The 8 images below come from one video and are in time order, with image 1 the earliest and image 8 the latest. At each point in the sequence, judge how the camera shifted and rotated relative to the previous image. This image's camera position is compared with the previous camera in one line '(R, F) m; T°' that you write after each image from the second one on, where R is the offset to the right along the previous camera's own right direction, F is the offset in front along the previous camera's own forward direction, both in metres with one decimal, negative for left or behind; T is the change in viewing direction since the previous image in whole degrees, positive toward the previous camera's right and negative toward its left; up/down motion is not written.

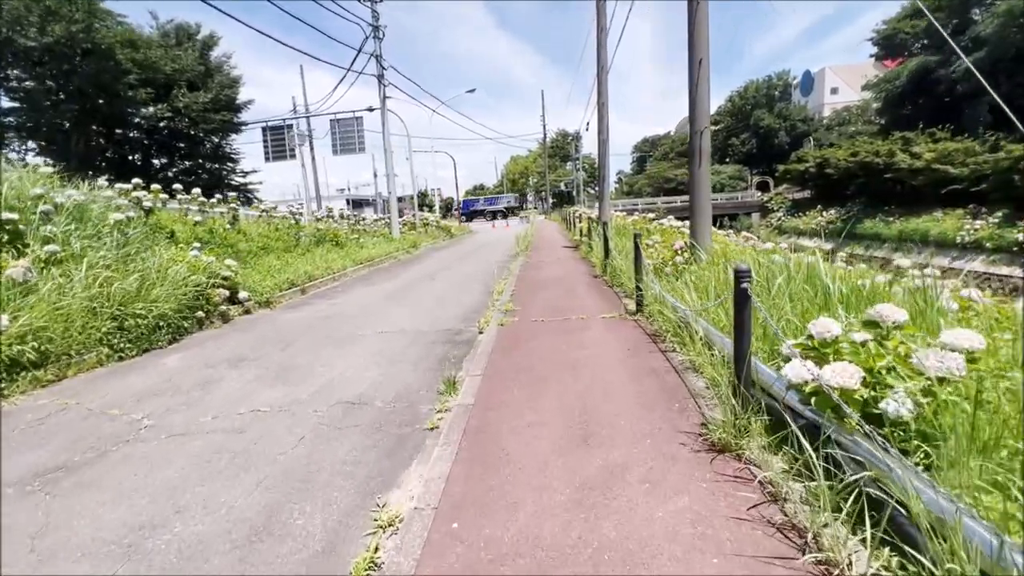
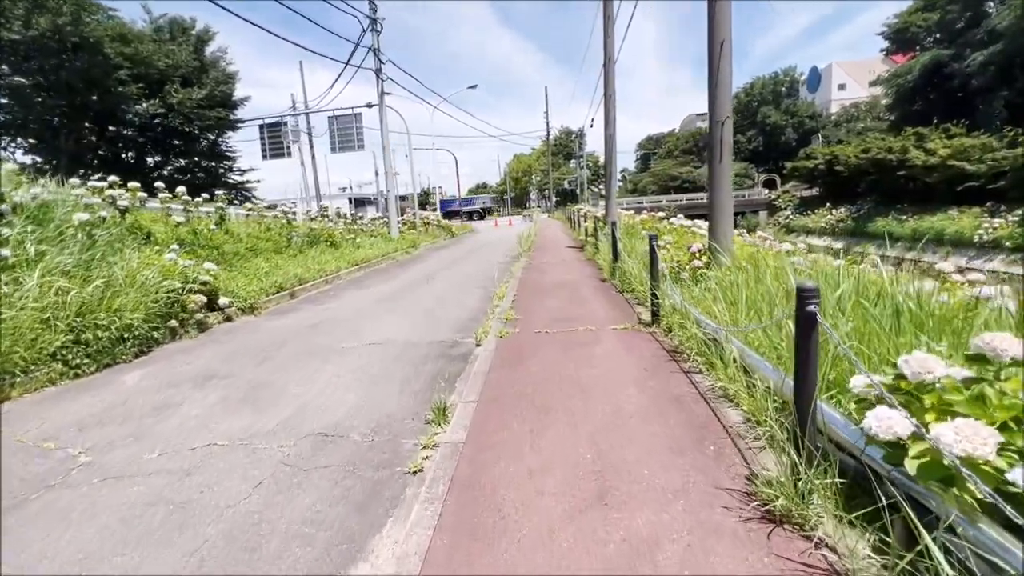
(0.0, +0.6) m; 0°
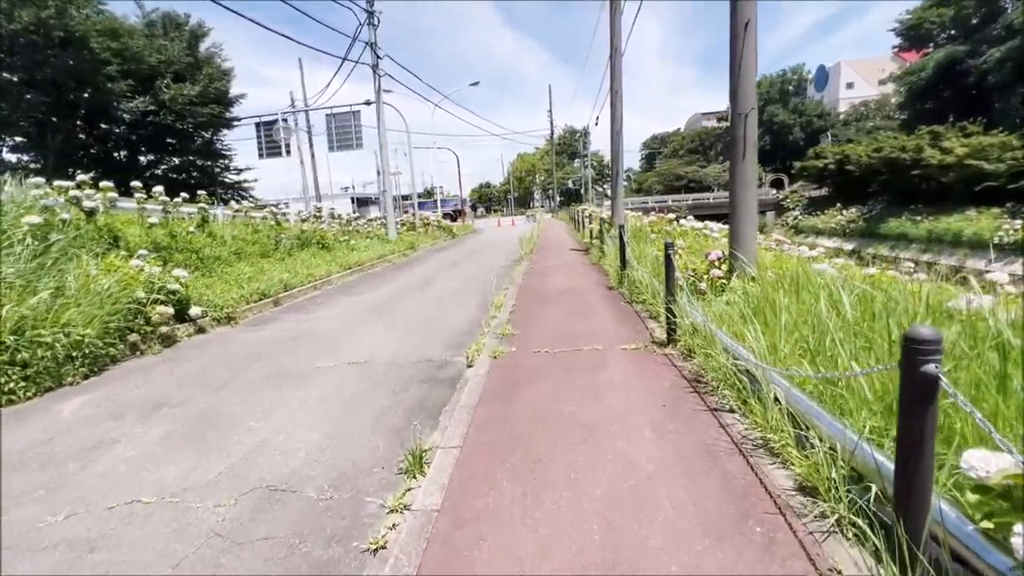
(+0.1, +0.6) m; 0°
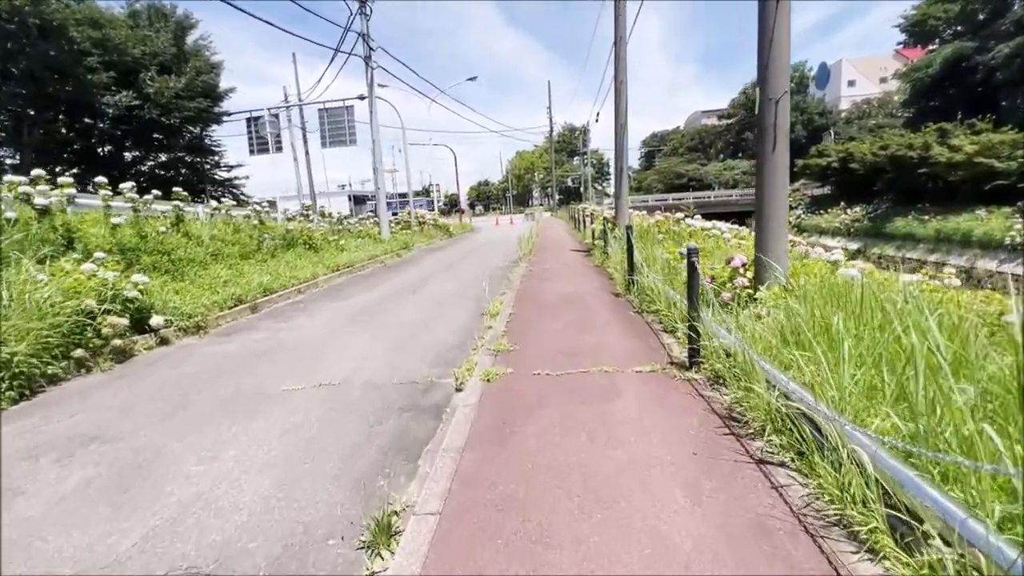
(0.0, +0.6) m; 0°
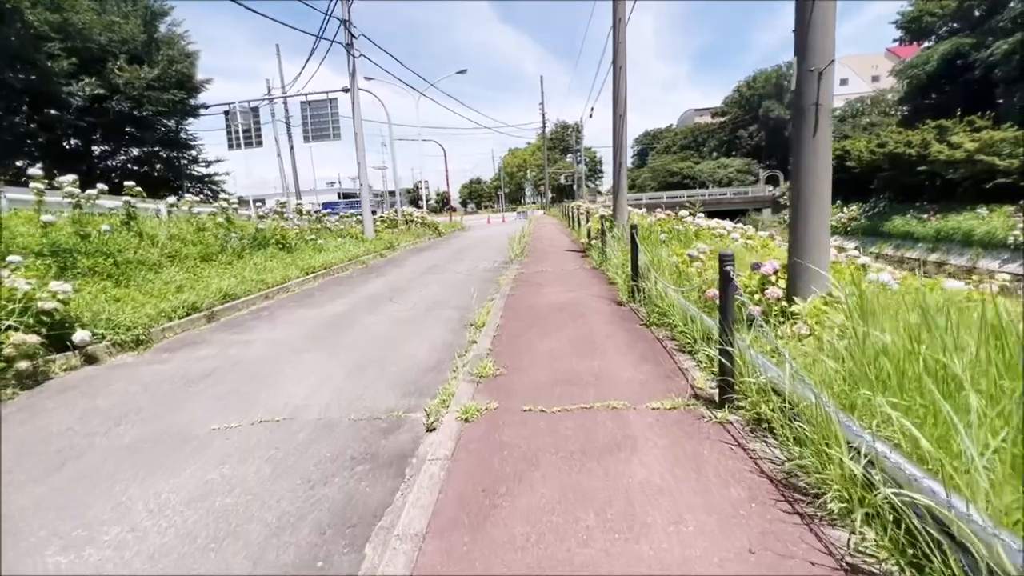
(+0.1, +0.8) m; +1°
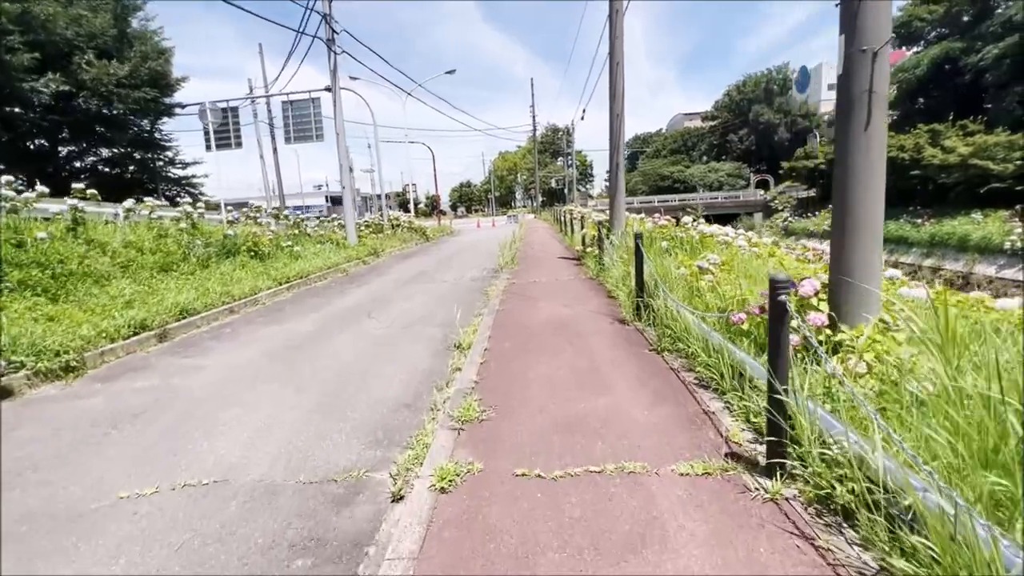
(0.0, +0.7) m; +1°
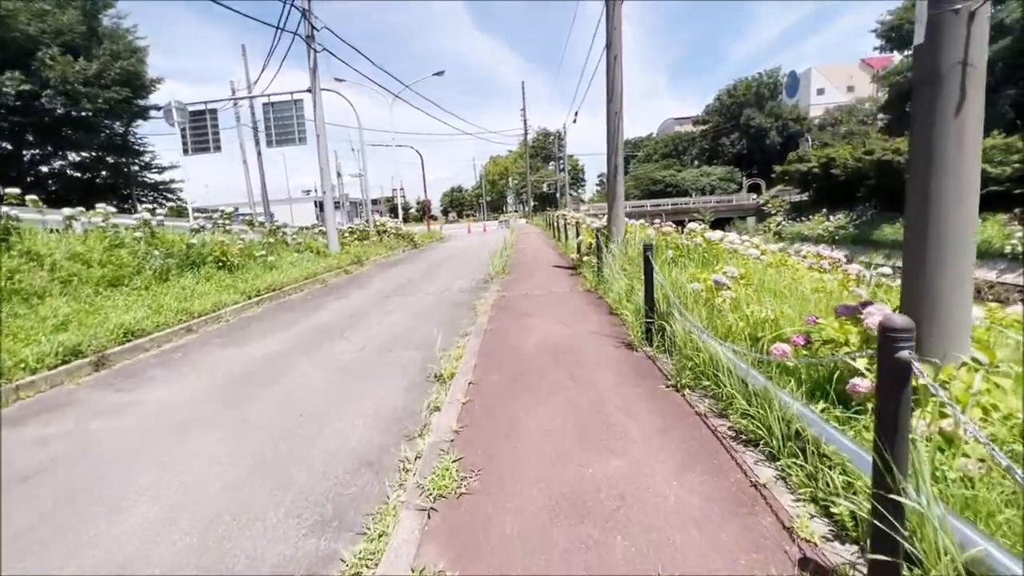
(0.0, +0.7) m; +1°
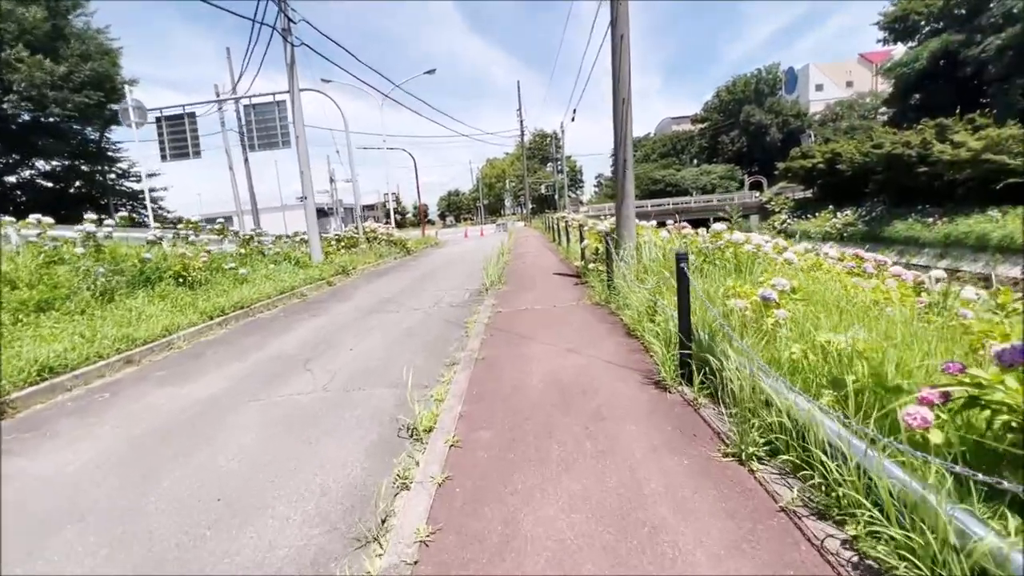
(0.0, +1.0) m; 0°
